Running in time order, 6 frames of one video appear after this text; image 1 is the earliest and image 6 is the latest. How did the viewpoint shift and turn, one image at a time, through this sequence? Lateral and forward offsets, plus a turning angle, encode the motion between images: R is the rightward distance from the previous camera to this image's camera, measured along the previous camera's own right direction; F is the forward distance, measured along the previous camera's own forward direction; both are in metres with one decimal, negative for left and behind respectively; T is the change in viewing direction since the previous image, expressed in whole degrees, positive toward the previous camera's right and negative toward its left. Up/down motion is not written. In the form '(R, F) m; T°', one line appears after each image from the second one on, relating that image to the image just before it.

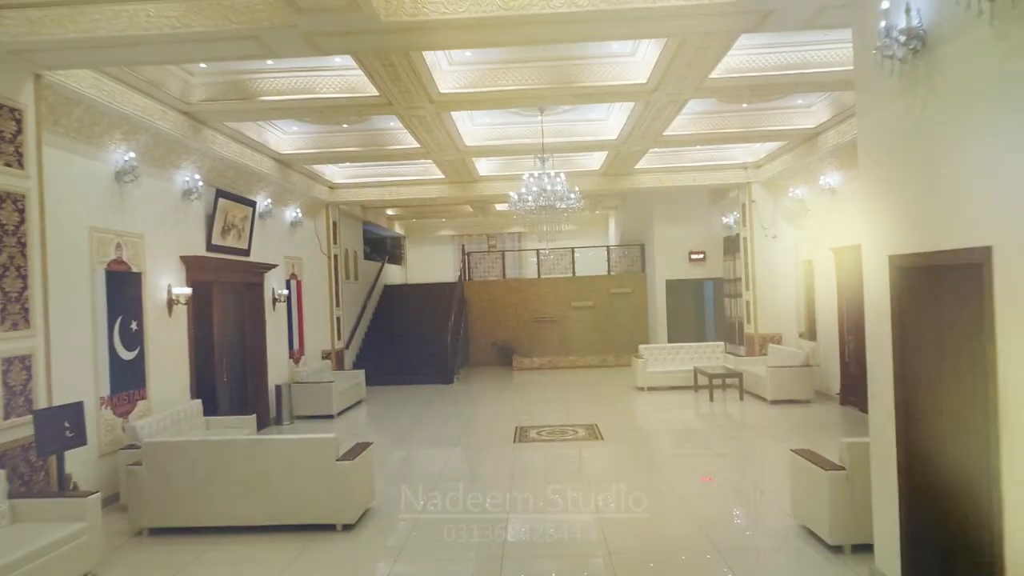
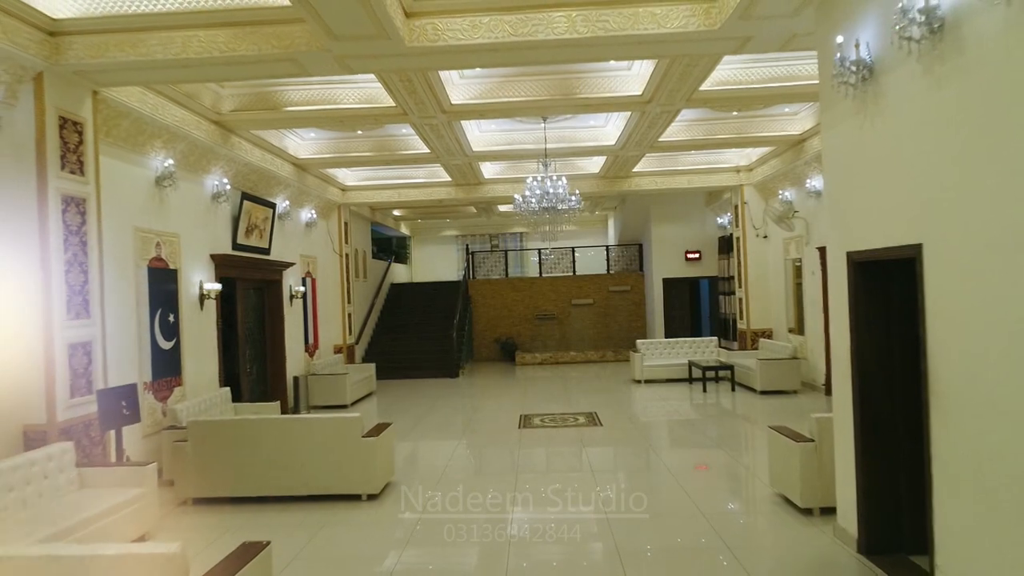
(-0.1, -0.6) m; 0°
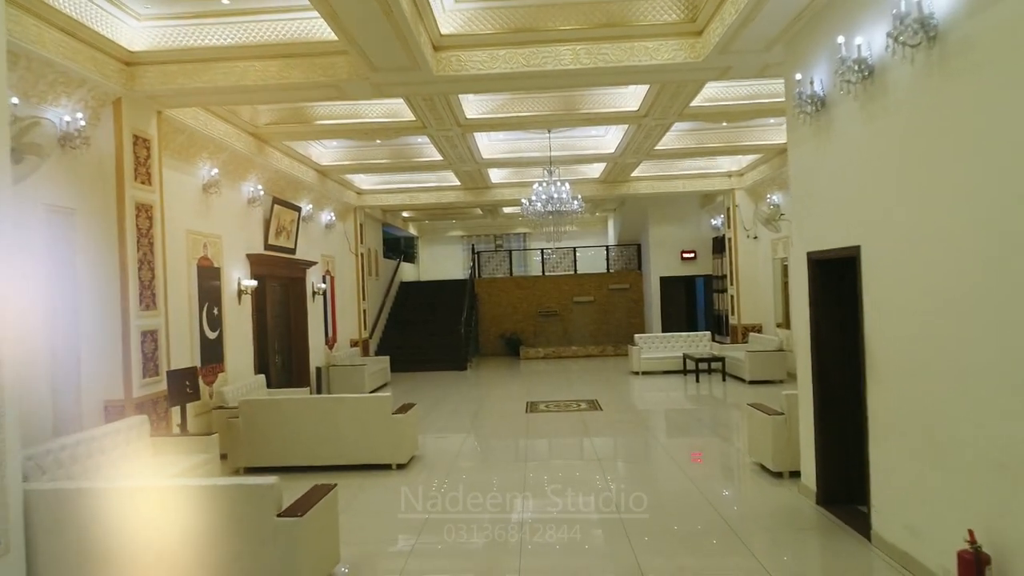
(-0.1, -0.8) m; 0°
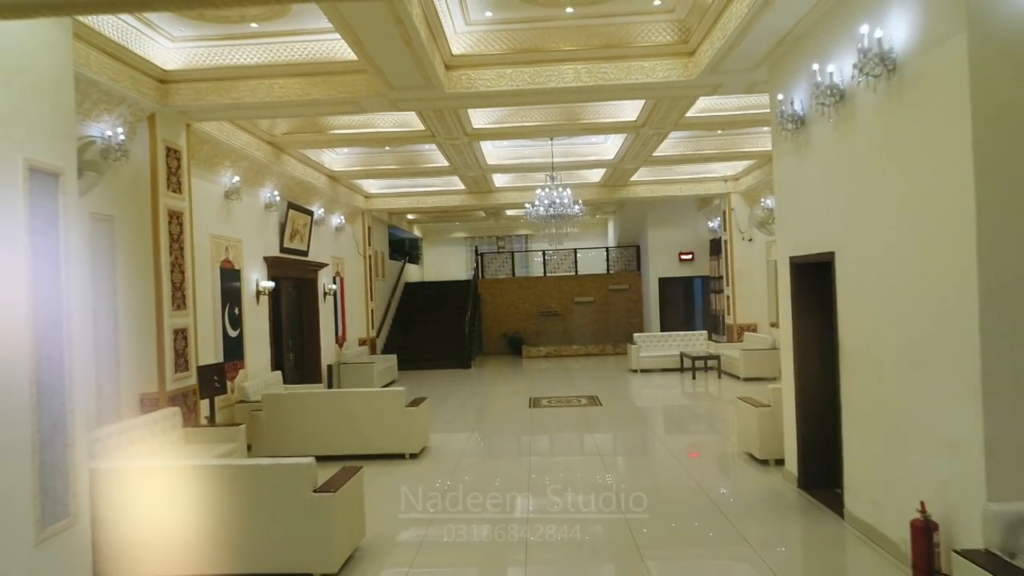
(0.0, -0.4) m; 0°
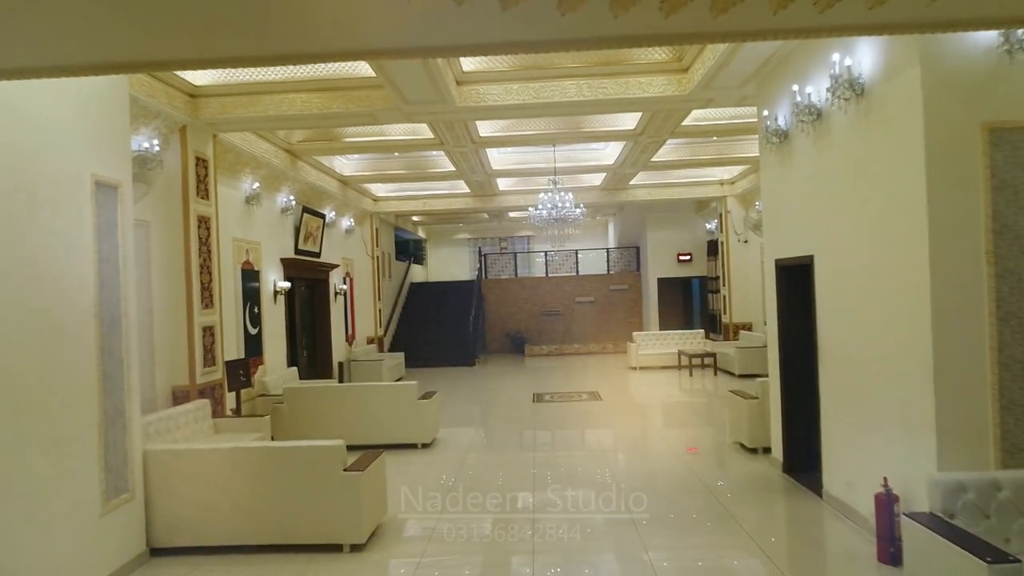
(0.0, -0.4) m; 0°
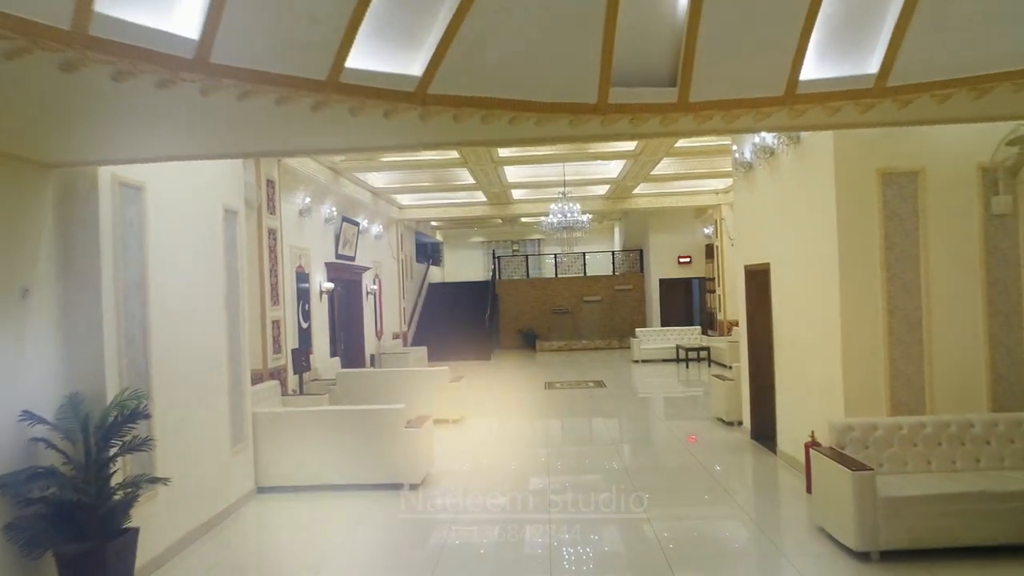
(-0.1, -1.3) m; -1°
